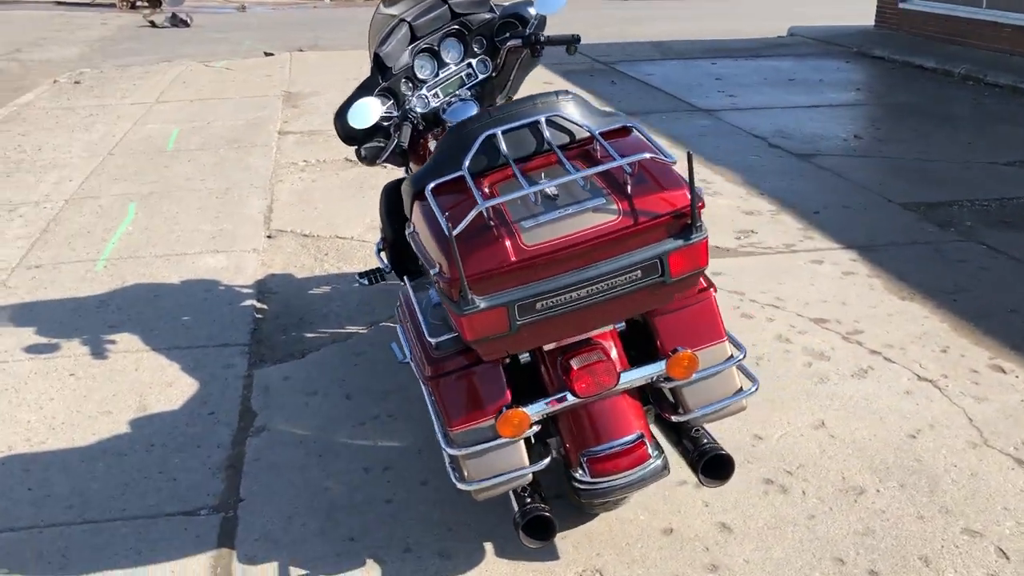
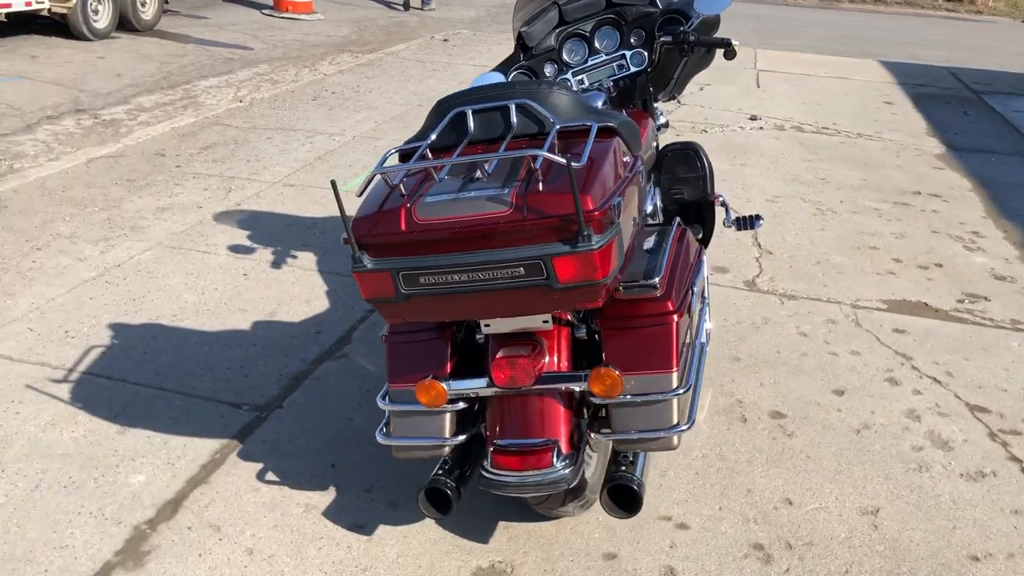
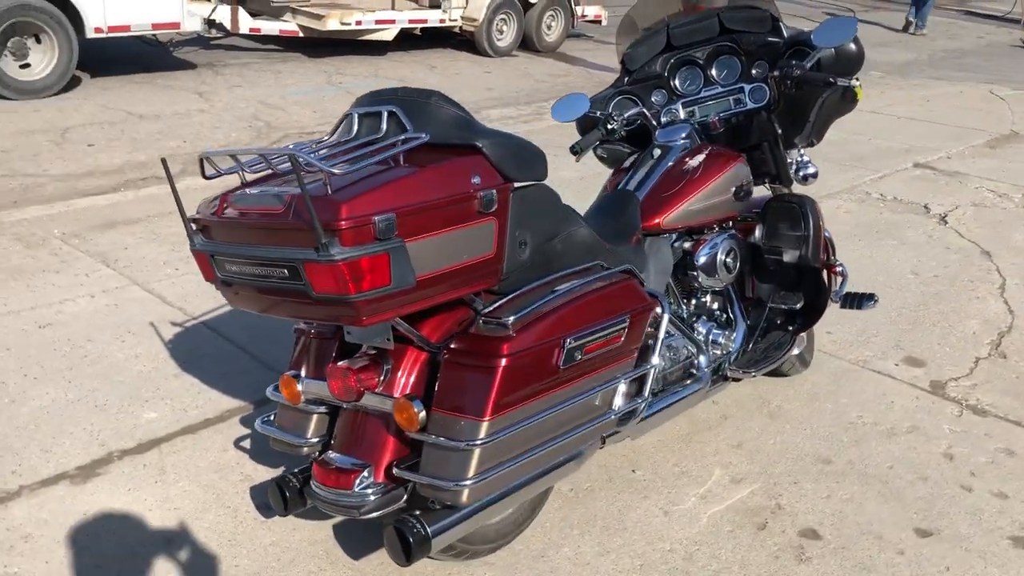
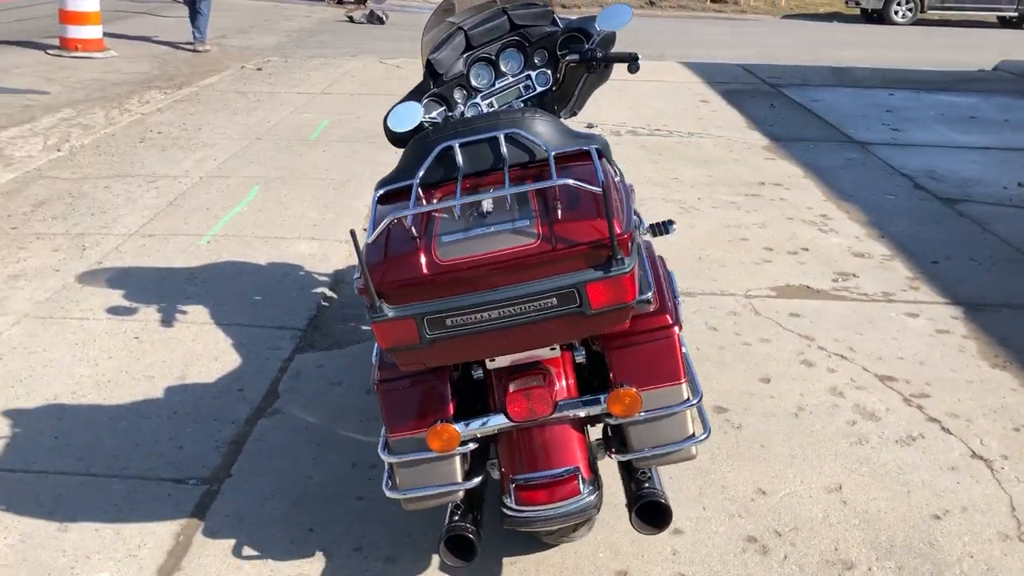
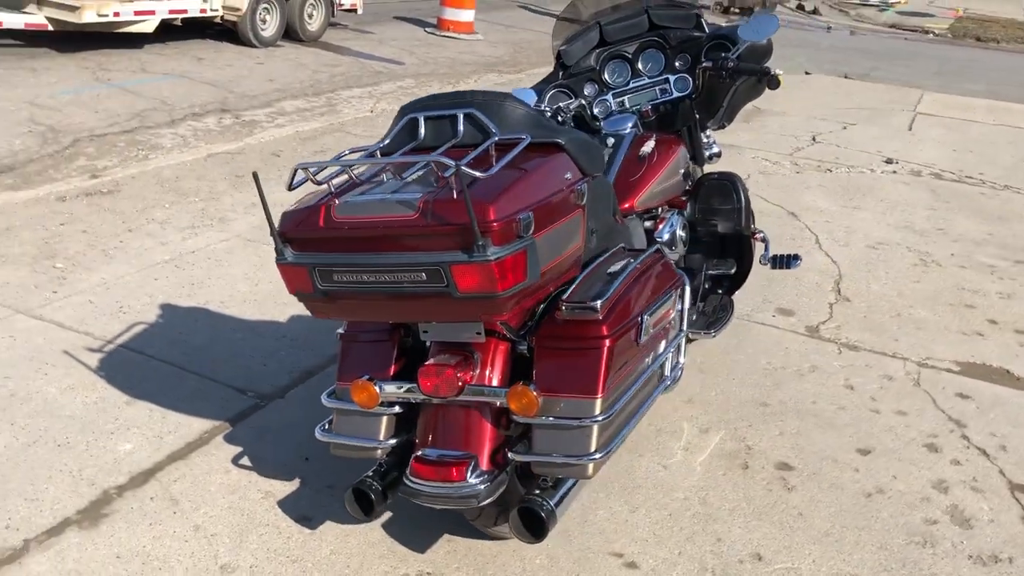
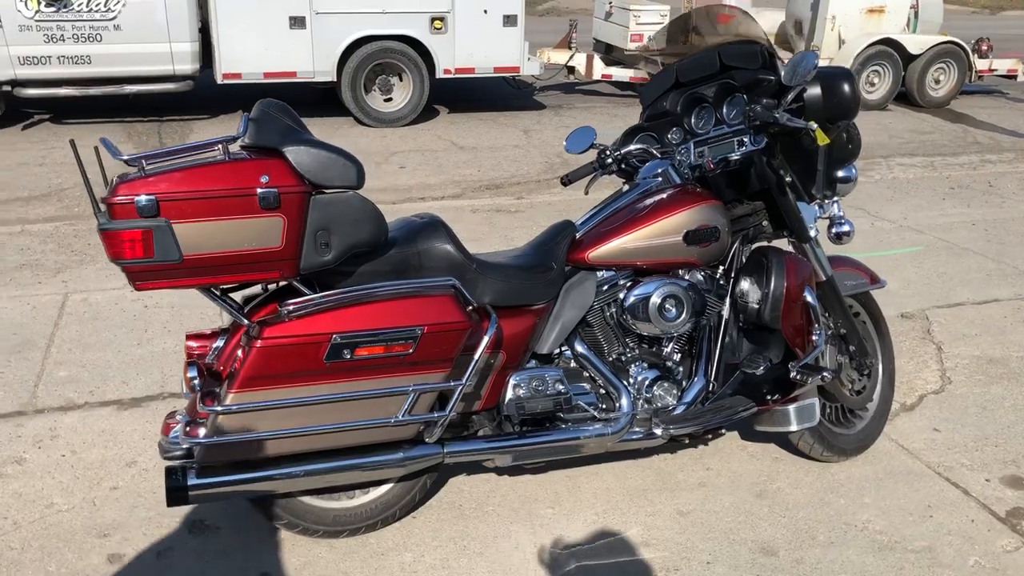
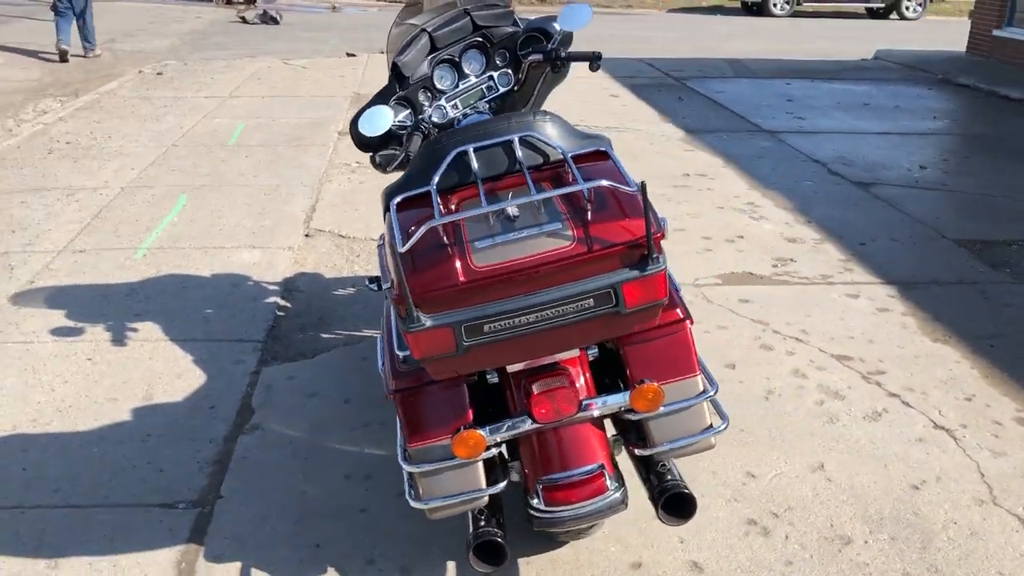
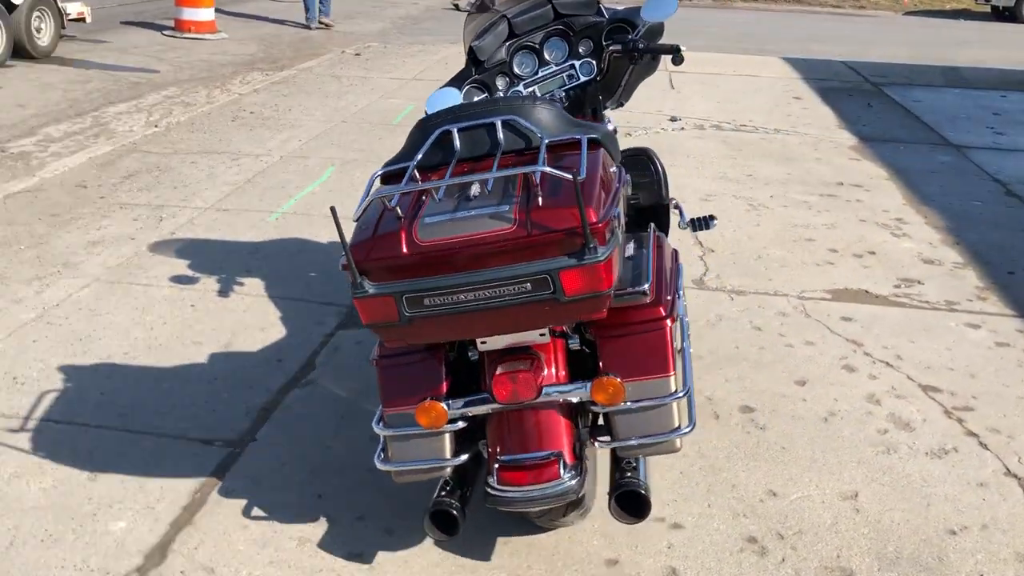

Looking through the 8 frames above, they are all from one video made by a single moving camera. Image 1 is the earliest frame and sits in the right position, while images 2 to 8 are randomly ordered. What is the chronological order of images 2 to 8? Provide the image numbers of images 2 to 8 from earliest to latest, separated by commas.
7, 4, 8, 2, 5, 3, 6
